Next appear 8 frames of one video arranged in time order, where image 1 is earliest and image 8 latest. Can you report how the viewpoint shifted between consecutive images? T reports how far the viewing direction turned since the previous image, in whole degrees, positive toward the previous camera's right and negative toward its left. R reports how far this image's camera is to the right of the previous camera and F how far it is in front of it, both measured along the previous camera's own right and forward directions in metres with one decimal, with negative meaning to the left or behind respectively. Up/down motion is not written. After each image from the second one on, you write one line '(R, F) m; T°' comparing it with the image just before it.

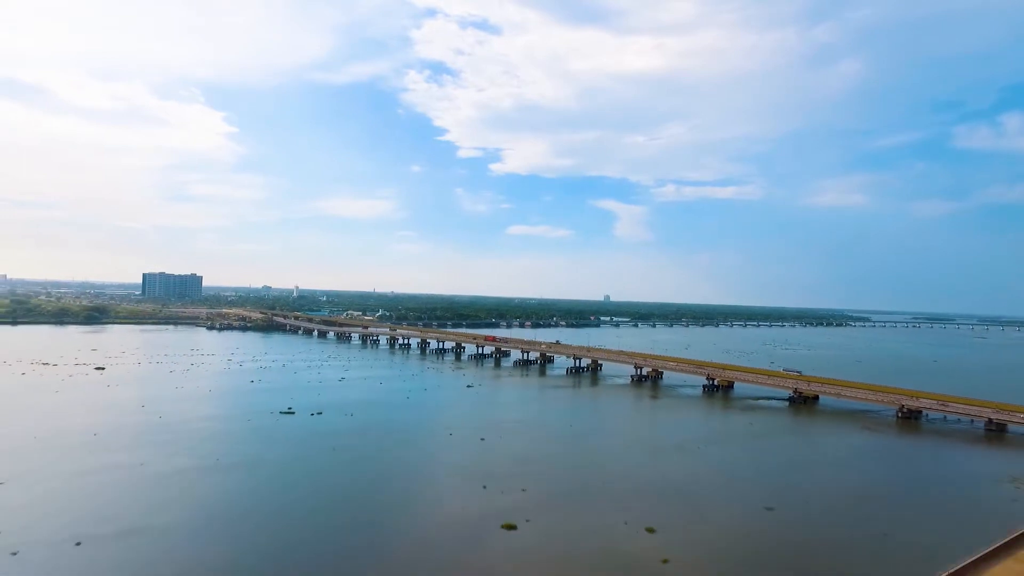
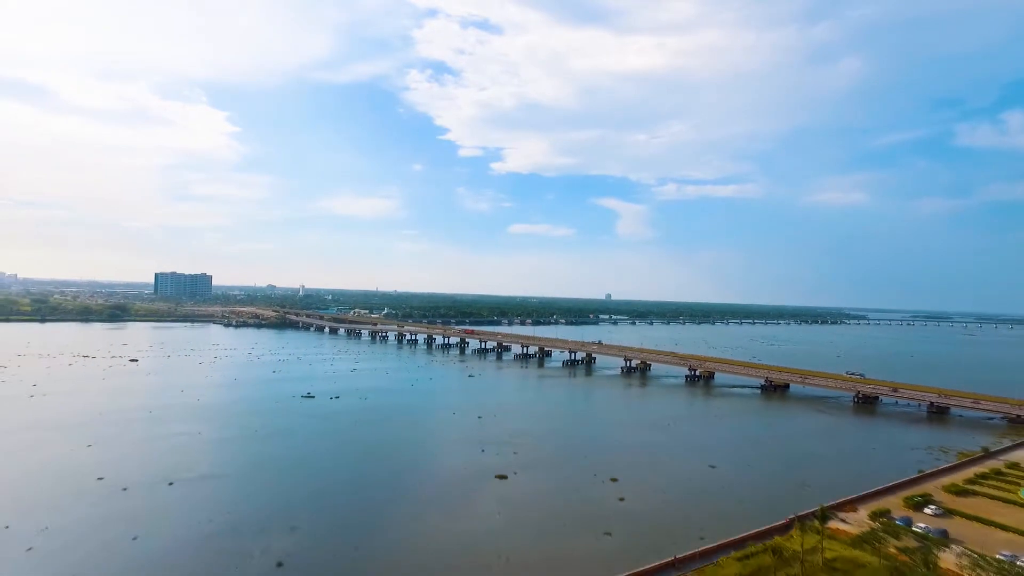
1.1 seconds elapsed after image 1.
(+0.3, -5.6) m; 0°
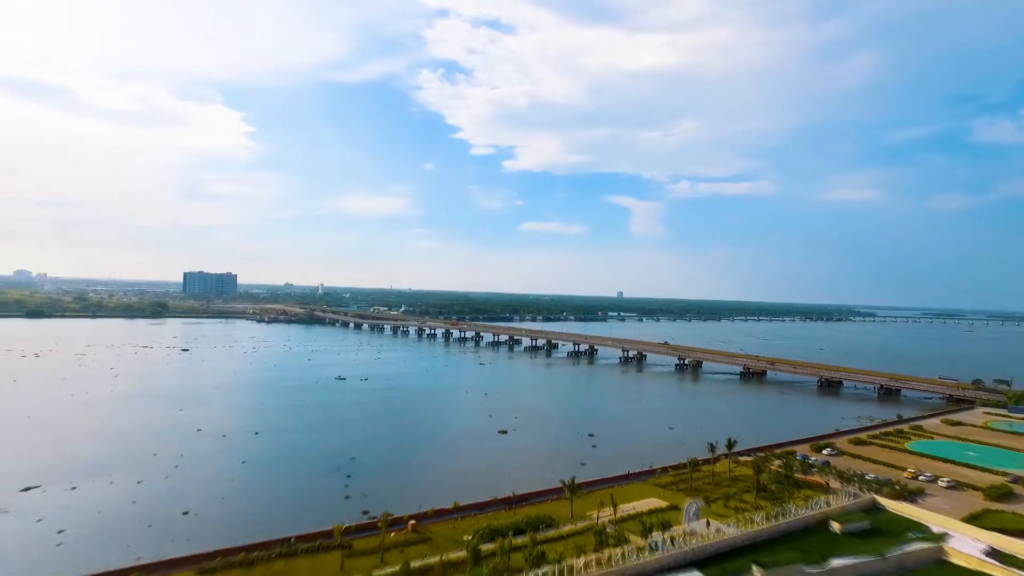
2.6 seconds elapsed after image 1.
(+0.5, -7.9) m; -1°
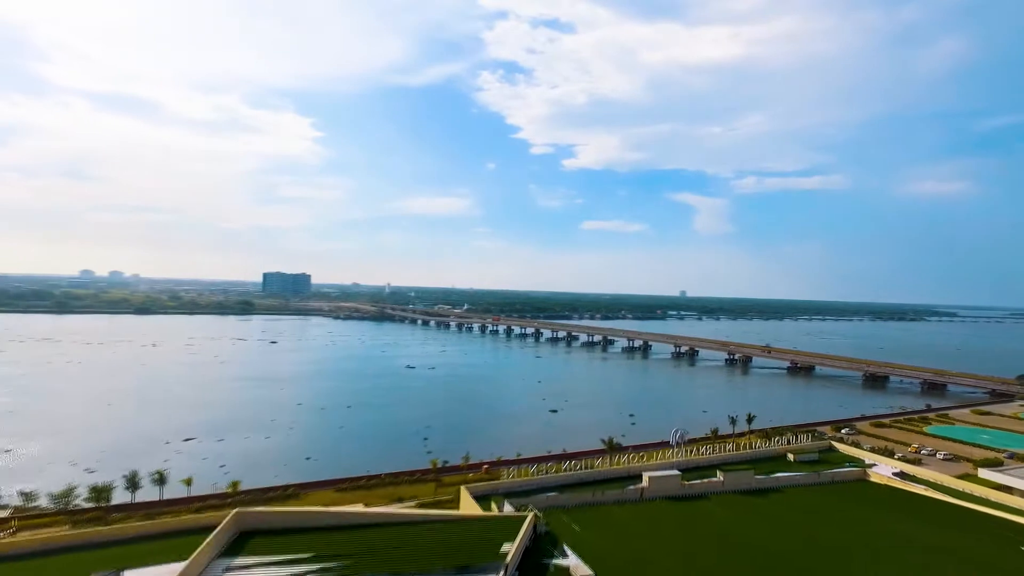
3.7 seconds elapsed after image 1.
(+0.4, -5.4) m; -6°
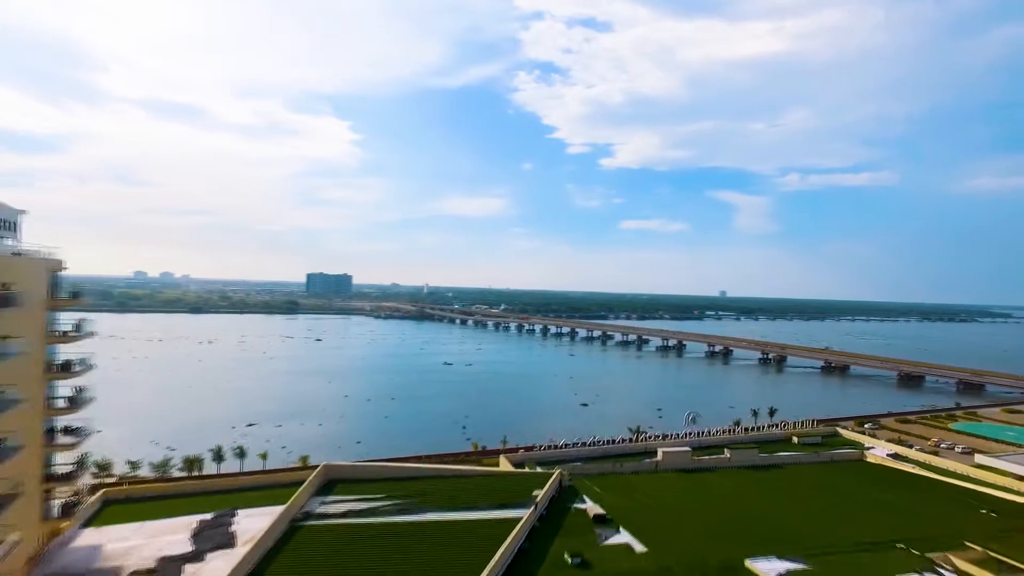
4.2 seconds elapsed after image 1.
(+0.1, -2.4) m; -3°
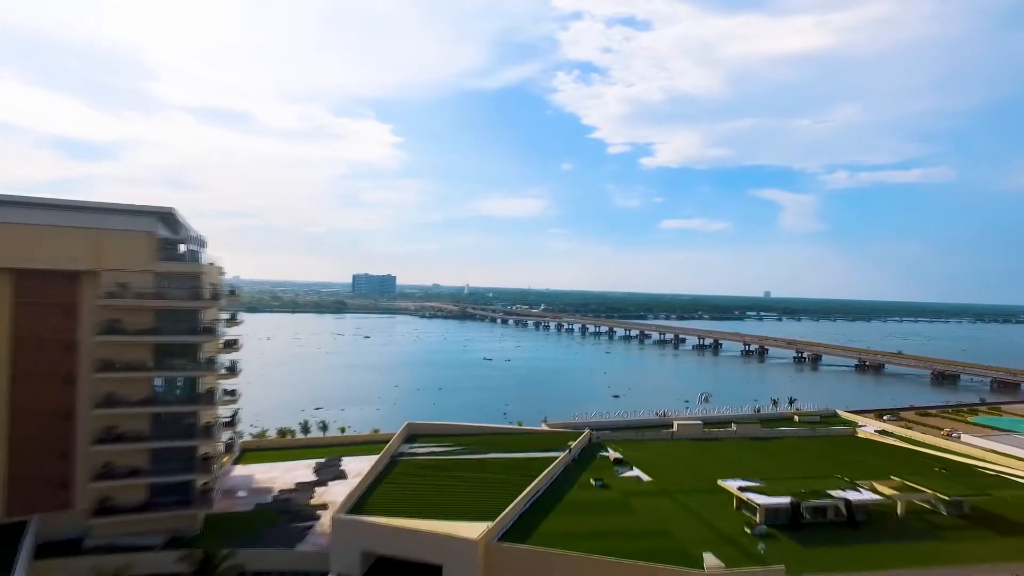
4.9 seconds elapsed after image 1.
(0.0, -3.6) m; -4°
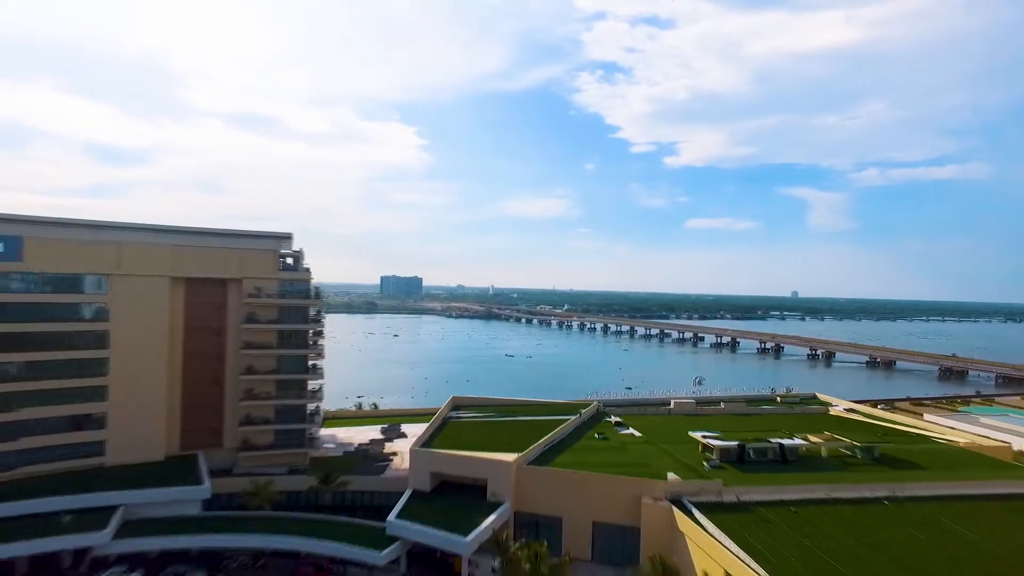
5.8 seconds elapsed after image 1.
(0.0, -4.2) m; -2°
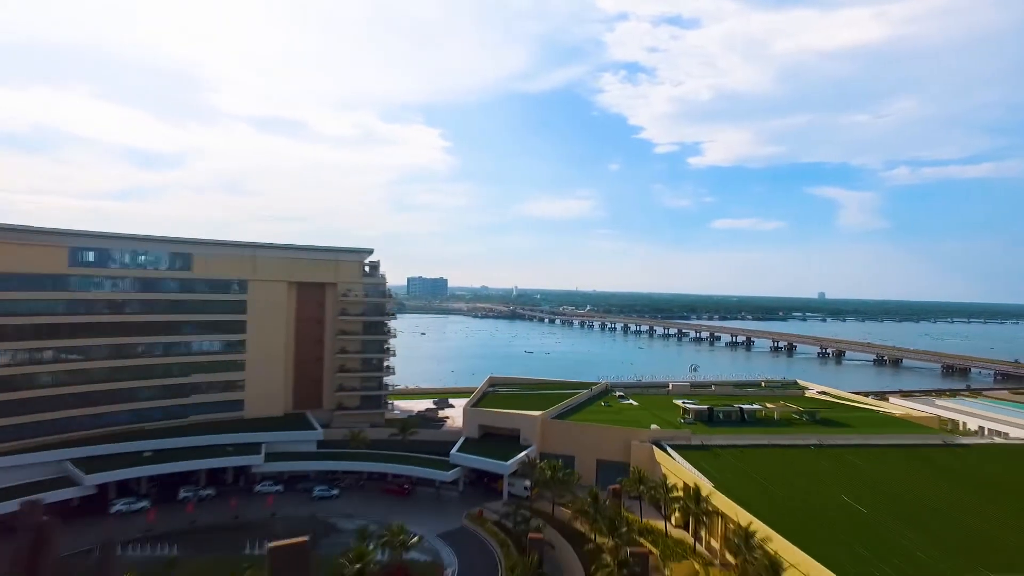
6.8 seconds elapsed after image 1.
(-0.1, -5.0) m; -2°
